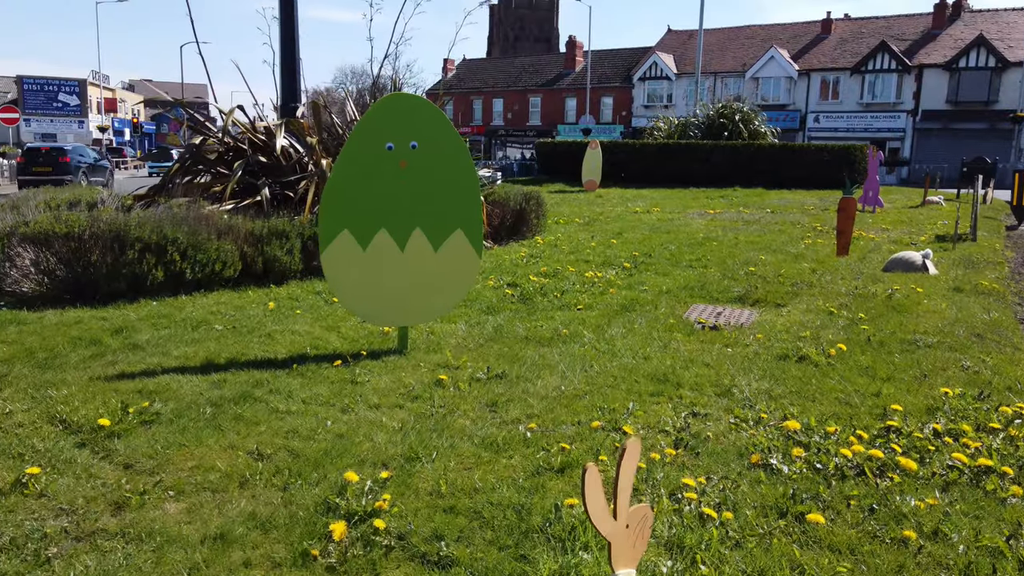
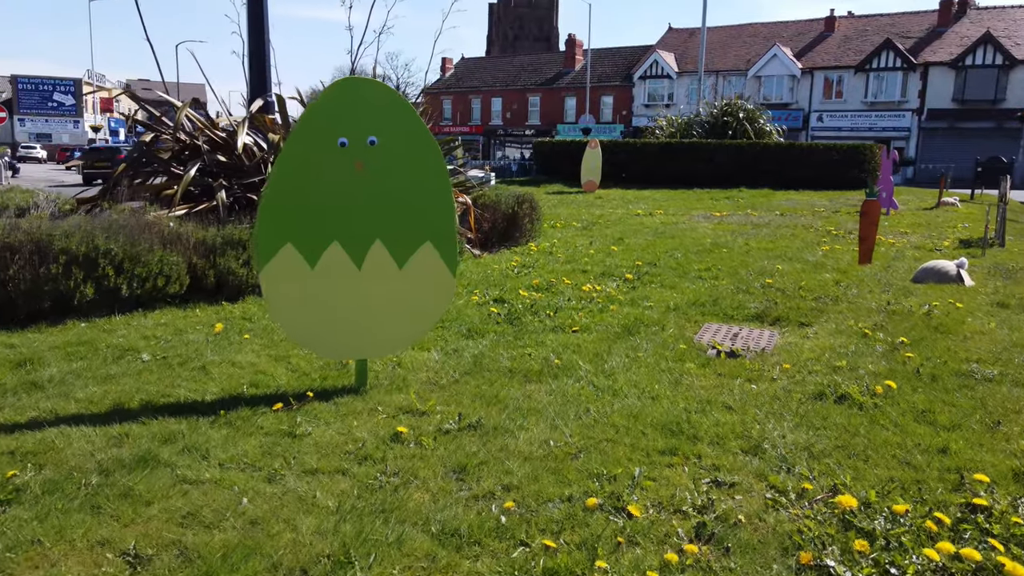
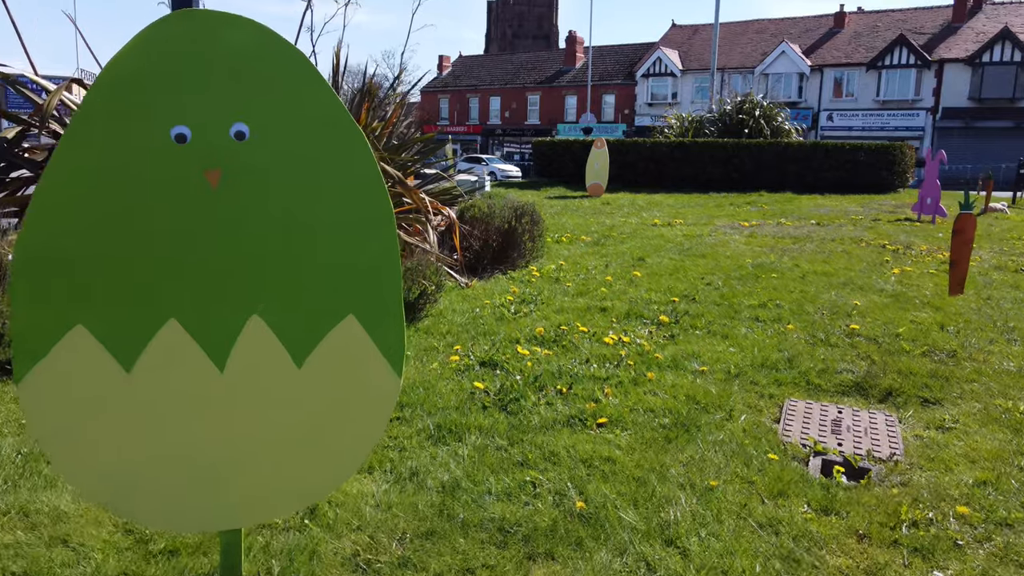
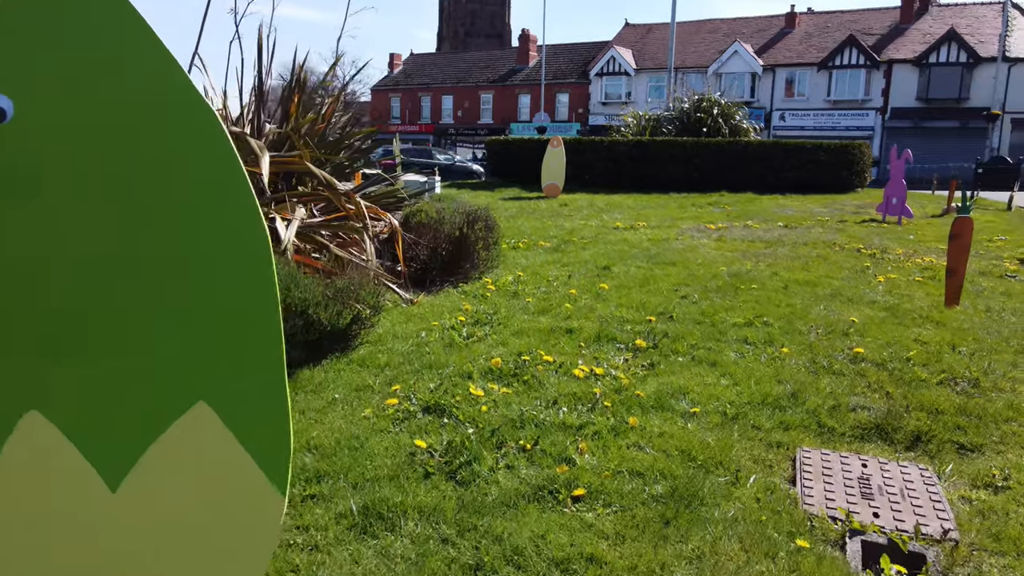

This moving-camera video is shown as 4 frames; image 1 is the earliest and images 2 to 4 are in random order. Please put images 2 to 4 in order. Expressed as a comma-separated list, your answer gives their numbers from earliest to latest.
2, 3, 4
